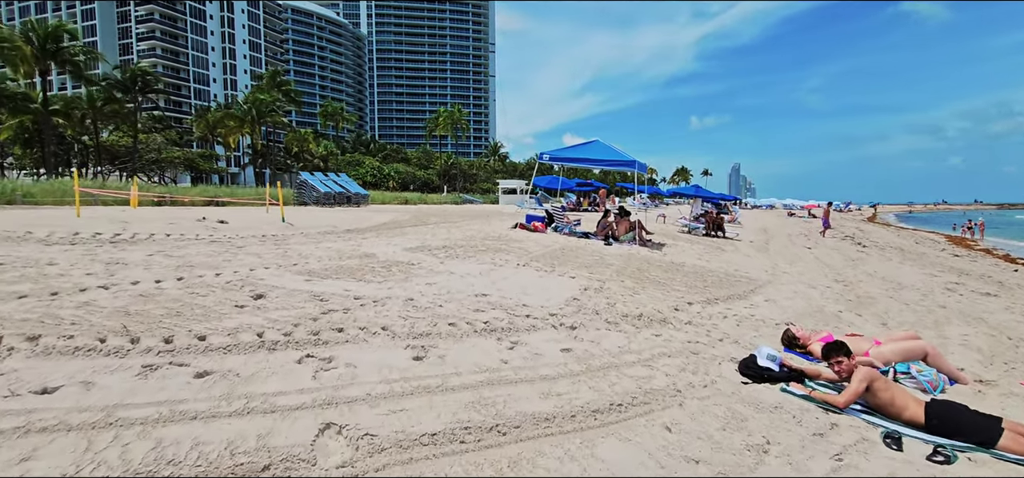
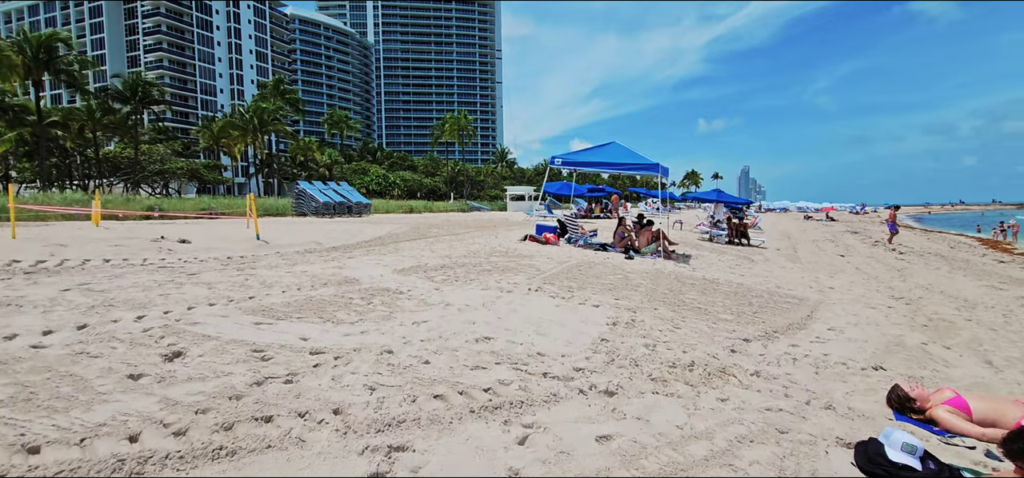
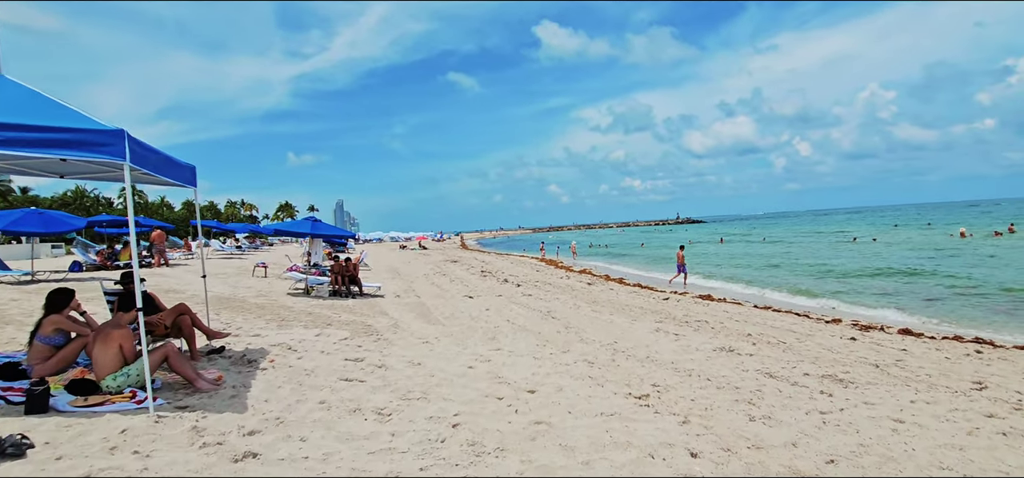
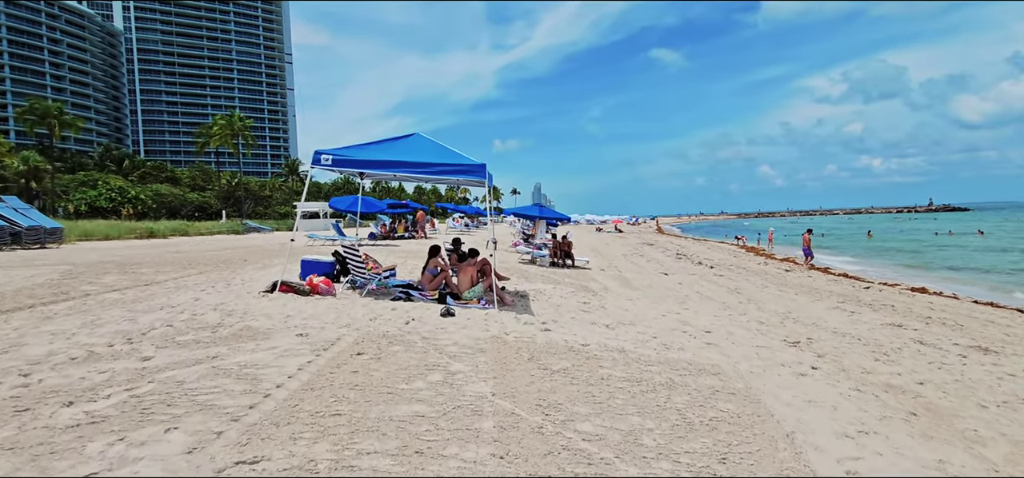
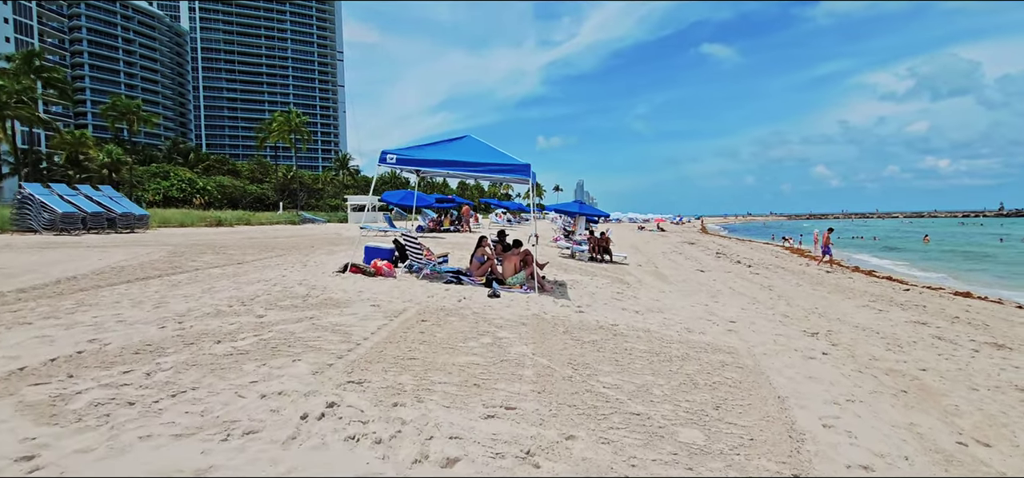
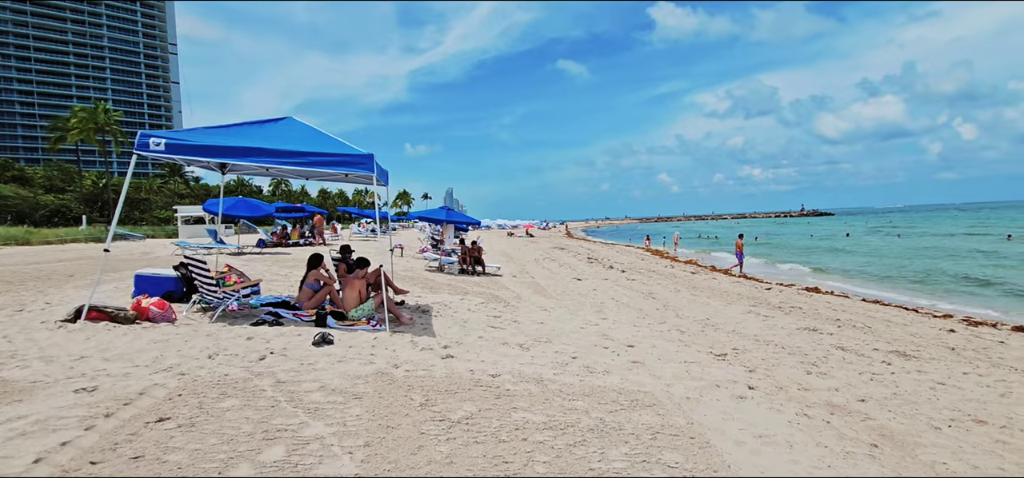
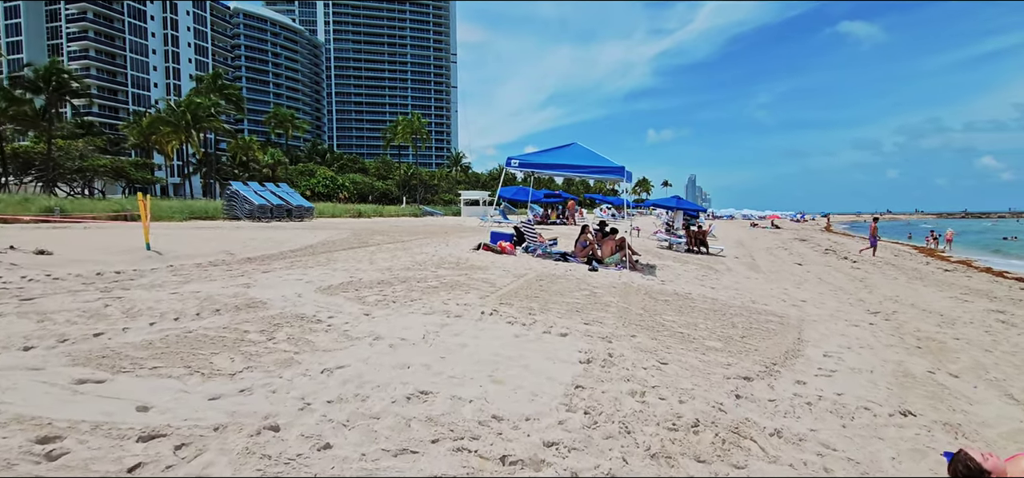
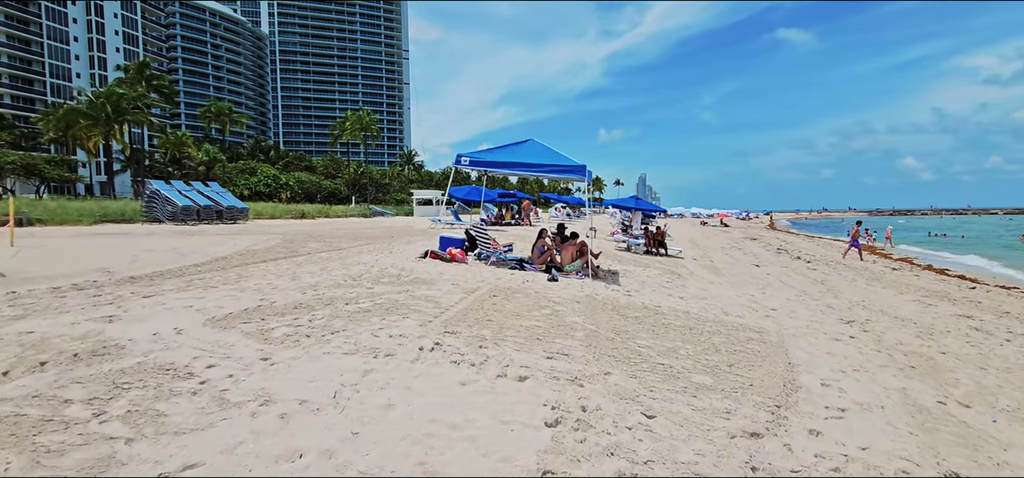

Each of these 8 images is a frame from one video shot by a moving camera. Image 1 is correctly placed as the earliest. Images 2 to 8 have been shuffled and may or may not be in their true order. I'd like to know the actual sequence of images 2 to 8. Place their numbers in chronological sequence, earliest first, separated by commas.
2, 7, 8, 5, 4, 6, 3
